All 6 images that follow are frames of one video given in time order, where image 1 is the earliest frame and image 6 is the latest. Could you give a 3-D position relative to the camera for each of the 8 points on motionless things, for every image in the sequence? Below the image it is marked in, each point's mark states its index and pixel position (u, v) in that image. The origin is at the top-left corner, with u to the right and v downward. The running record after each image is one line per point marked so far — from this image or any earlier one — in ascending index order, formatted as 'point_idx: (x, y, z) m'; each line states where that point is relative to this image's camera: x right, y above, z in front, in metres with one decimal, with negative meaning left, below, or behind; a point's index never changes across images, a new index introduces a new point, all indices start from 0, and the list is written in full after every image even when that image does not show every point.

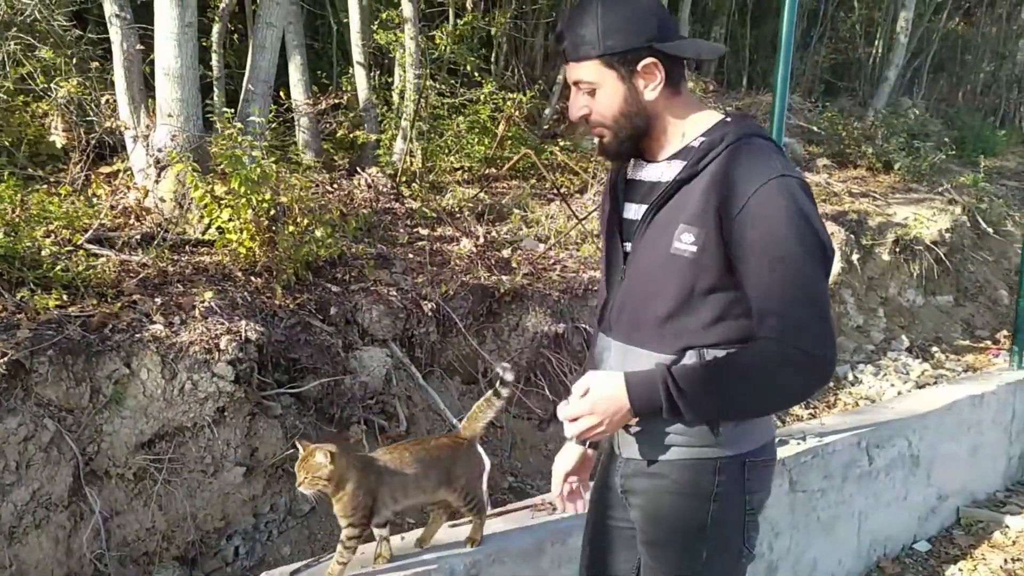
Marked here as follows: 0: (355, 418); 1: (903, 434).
0: (-0.7, -0.6, +3.9) m
1: (+2.0, -0.7, +4.0) m
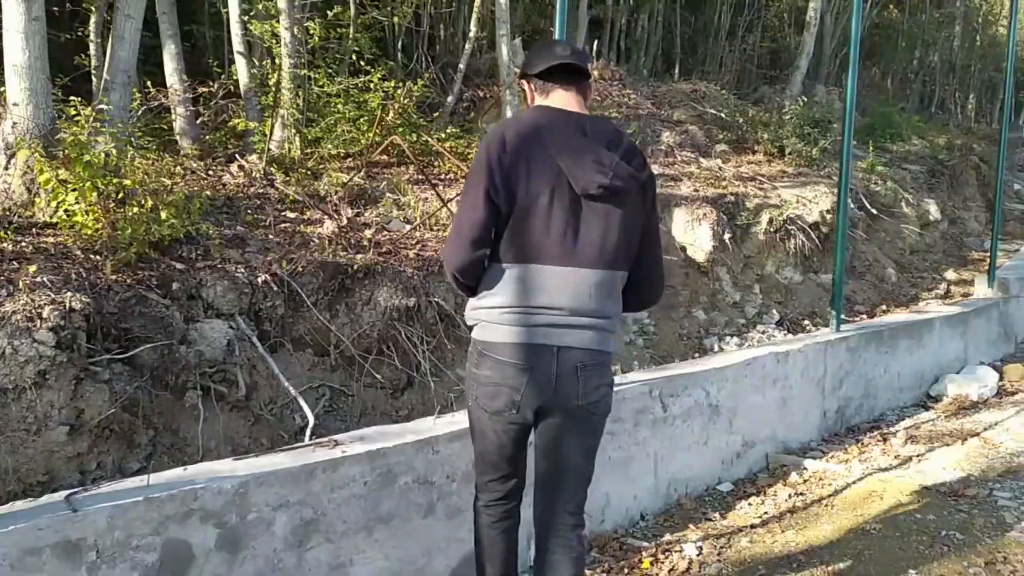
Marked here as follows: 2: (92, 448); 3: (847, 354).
0: (-1.6, -0.5, +4.3) m
1: (+1.1, -0.5, +4.6) m
2: (-1.9, -0.7, +3.9) m
3: (+2.4, -0.5, +5.9) m
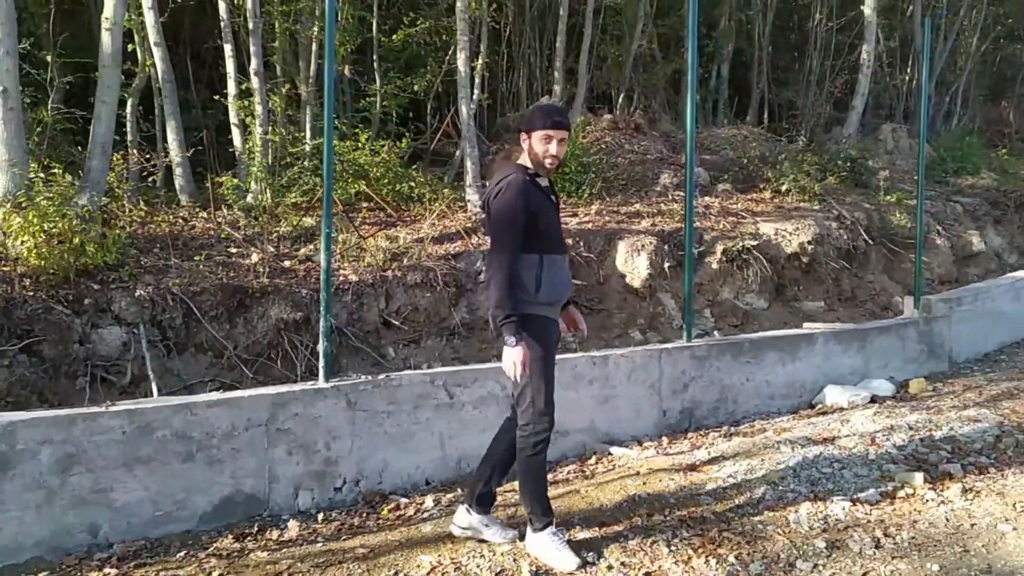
0: (-2.8, -0.6, +5.7) m
1: (-0.1, -0.6, +5.5) m
2: (-3.2, -0.7, +5.4) m
3: (+1.4, -0.6, +6.5) m
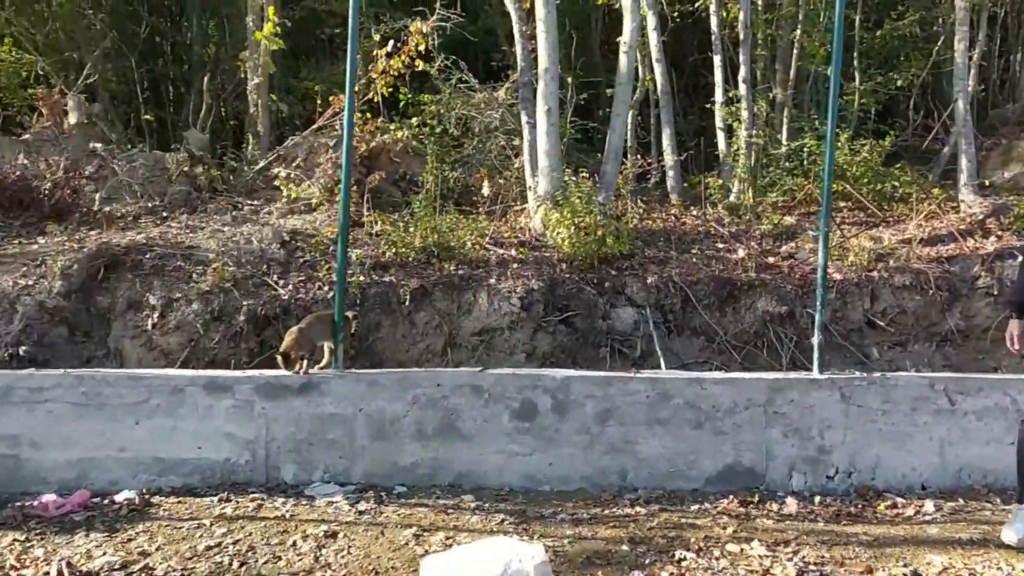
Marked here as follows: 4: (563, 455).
0: (+0.6, -0.4, +6.6) m
1: (+2.9, -0.6, +5.2) m
2: (+0.2, -0.6, +6.6) m
3: (+4.8, -0.7, +5.5) m
4: (+0.2, -0.8, +3.9) m
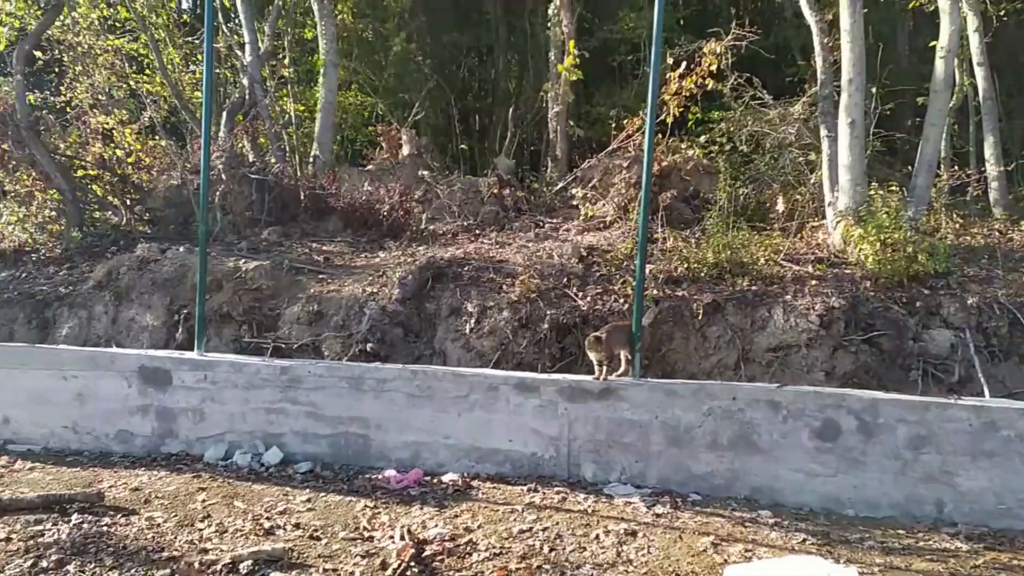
0: (+2.8, -0.6, +6.2) m
1: (+4.5, -0.7, +4.1) m
2: (+2.3, -0.7, +6.3) m
3: (+6.3, -0.8, +3.8) m
4: (+1.6, -0.8, +3.8) m
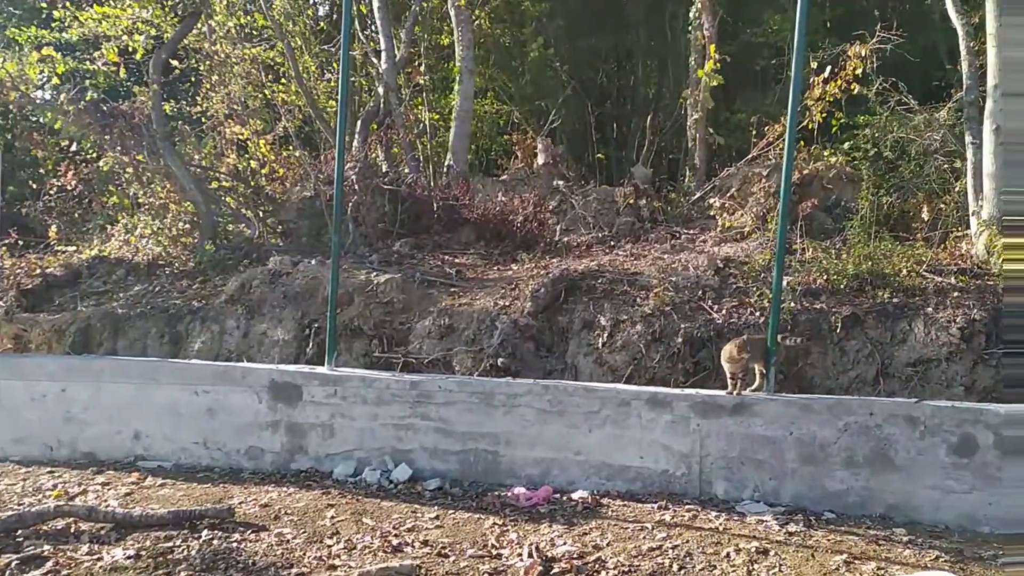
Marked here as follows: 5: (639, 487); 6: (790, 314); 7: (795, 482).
0: (+3.5, -0.6, +6.0) m
1: (+5.1, -0.8, +3.9) m
2: (+3.0, -0.7, +6.1) m
3: (+6.9, -0.9, +3.5) m
4: (+2.1, -0.9, +3.6) m
5: (+0.6, -0.9, +3.8) m
6: (+1.3, -0.1, +4.1) m
7: (+1.2, -0.8, +3.7) m
